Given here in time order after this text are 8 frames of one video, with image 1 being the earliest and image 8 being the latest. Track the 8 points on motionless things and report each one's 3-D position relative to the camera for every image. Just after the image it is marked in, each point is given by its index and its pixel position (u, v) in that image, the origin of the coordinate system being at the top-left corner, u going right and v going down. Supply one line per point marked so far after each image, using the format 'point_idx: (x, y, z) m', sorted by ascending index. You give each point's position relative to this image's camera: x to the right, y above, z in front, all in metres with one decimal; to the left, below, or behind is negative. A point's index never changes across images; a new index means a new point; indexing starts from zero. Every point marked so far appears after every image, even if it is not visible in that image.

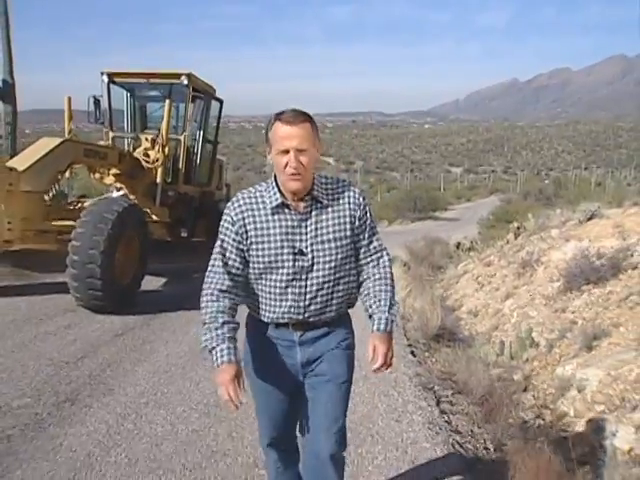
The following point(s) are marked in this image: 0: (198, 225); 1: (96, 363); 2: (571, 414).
0: (-2.5, +0.3, +14.9) m
1: (-2.2, -1.2, +7.0) m
2: (+2.6, -1.8, +7.4) m
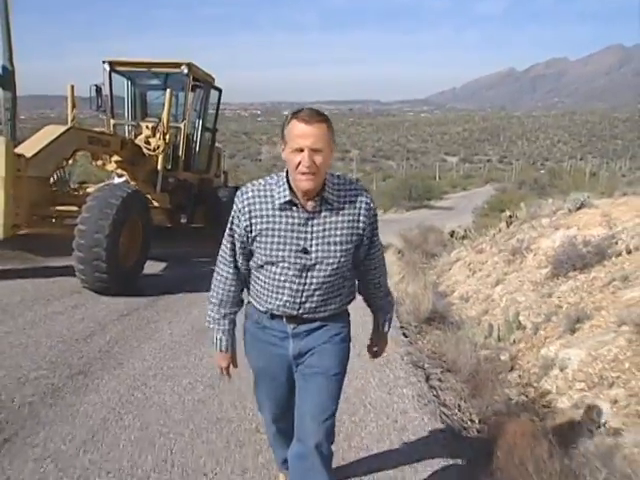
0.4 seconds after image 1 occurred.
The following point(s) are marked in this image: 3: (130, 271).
0: (-2.6, +0.6, +15.3) m
1: (-2.2, -1.0, +7.4) m
2: (+2.5, -1.6, +7.8) m
3: (-2.7, -0.4, +10.3) m
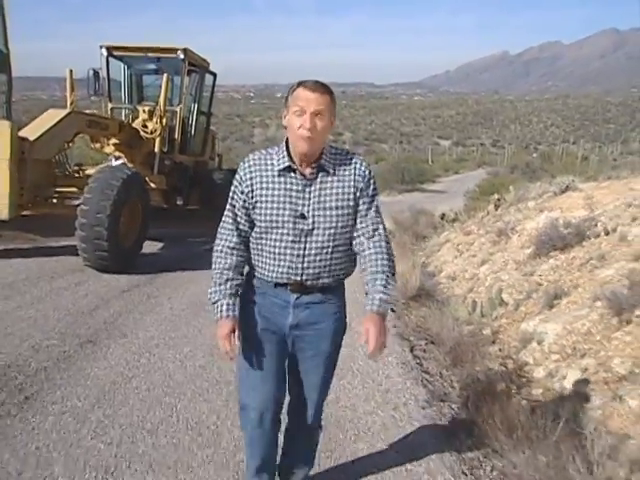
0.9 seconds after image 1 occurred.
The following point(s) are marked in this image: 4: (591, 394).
0: (-2.8, +1.0, +15.7) m
1: (-2.3, -0.8, +7.9) m
2: (+2.4, -1.4, +8.3) m
3: (-2.8, -0.1, +10.7) m
4: (+2.6, -1.5, +6.8) m
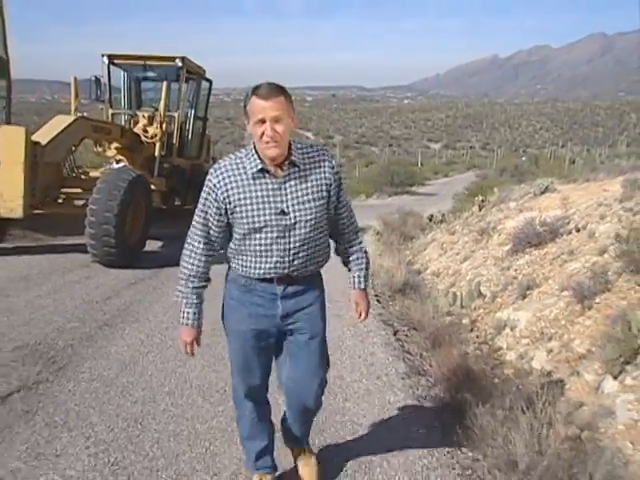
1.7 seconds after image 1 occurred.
0: (-3.0, +1.1, +16.5) m
1: (-2.4, -0.7, +8.7) m
2: (+2.3, -1.3, +9.2) m
3: (-3.0, -0.1, +11.5) m
4: (+2.5, -1.4, +7.7) m
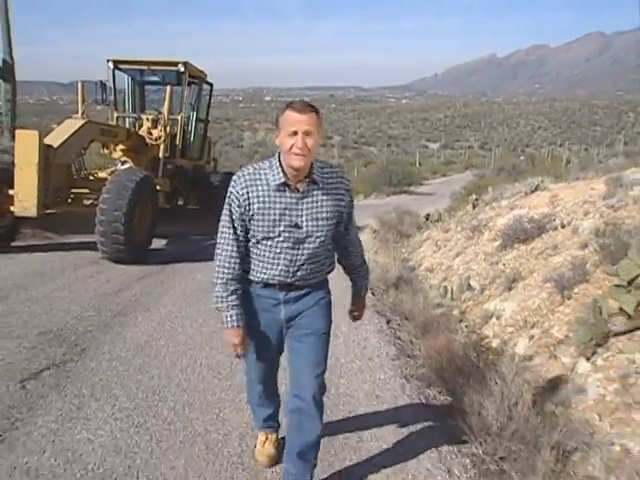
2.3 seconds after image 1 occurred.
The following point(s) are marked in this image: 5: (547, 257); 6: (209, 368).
0: (-3.0, +1.1, +17.1) m
1: (-2.4, -0.7, +9.3) m
2: (+2.3, -1.3, +9.8) m
3: (-3.0, -0.1, +12.1) m
4: (+2.5, -1.3, +8.3) m
5: (+3.6, -0.3, +11.5) m
6: (-0.9, -1.1, +6.2) m
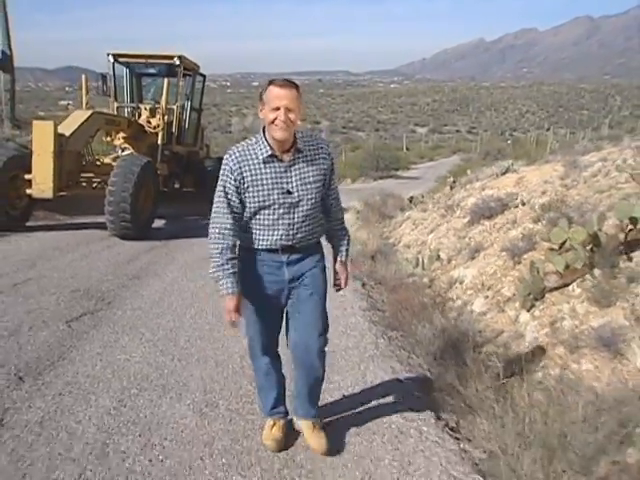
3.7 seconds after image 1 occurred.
0: (-3.4, +1.6, +18.5) m
1: (-2.7, -0.3, +10.8) m
2: (+2.1, -0.9, +11.3) m
3: (-3.3, +0.3, +13.6) m
4: (+2.3, -1.0, +9.8) m
5: (+3.3, +0.2, +13.0) m
6: (-1.1, -0.8, +7.6) m
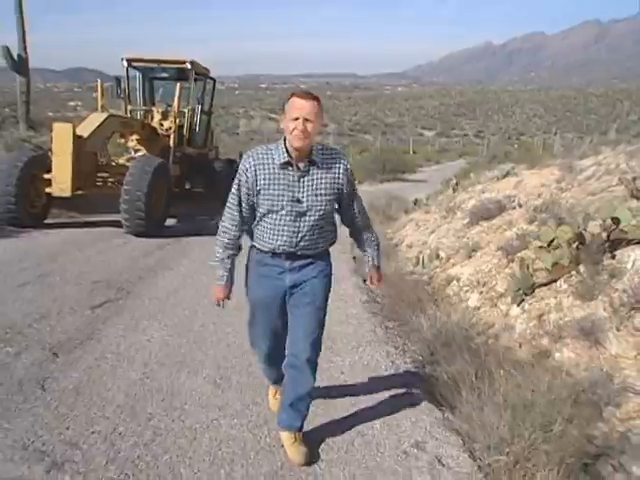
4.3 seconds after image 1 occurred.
0: (-3.2, +1.6, +19.2) m
1: (-2.6, -0.3, +11.4) m
2: (+2.1, -0.8, +11.9) m
3: (-3.2, +0.4, +14.2) m
4: (+2.3, -1.0, +10.5) m
5: (+3.4, +0.2, +13.6) m
6: (-1.1, -0.7, +8.3) m
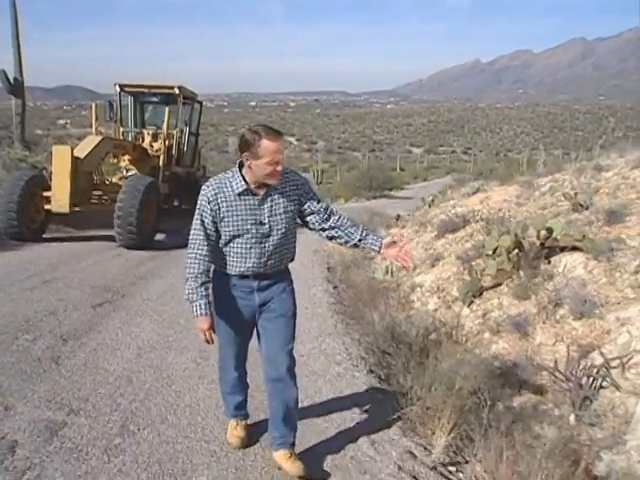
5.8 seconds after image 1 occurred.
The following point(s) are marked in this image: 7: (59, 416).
0: (-3.8, +1.2, +20.4) m
1: (-3.0, -0.5, +12.6) m
2: (+1.7, -1.0, +13.2) m
3: (-3.7, +0.1, +15.4) m
4: (+1.9, -1.1, +11.7) m
5: (+3.0, 0.0, +14.9) m
6: (-1.5, -0.9, +9.5) m
7: (-2.0, -1.4, +5.5) m
